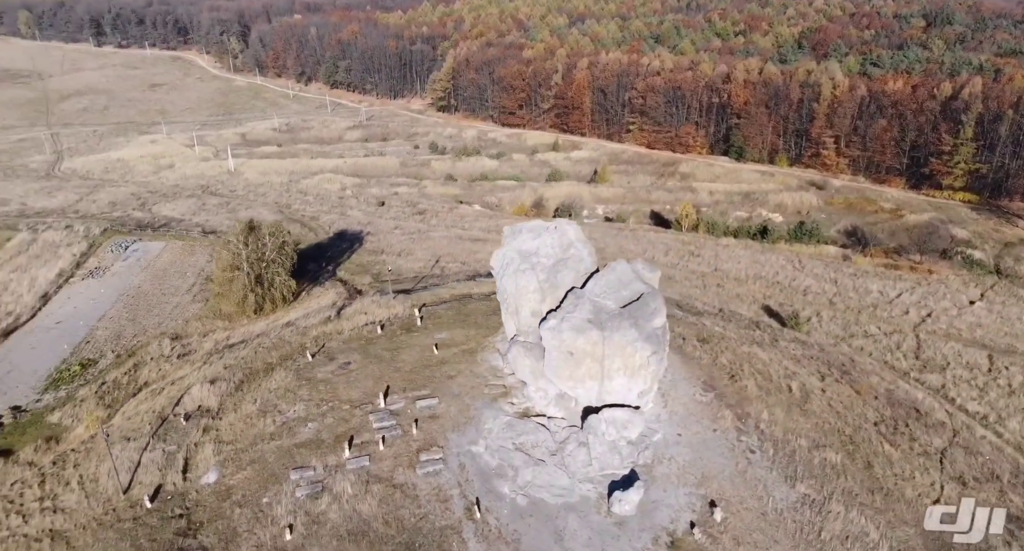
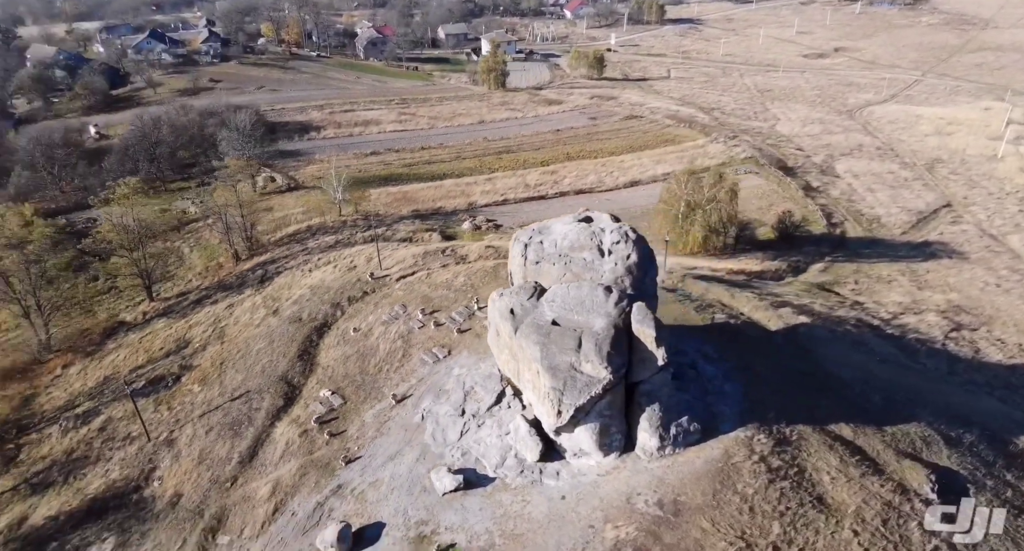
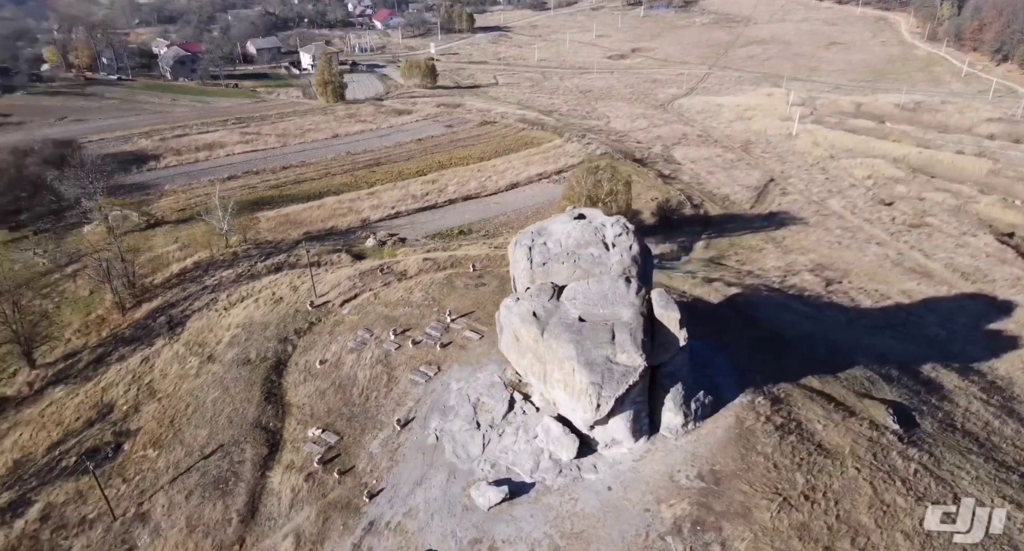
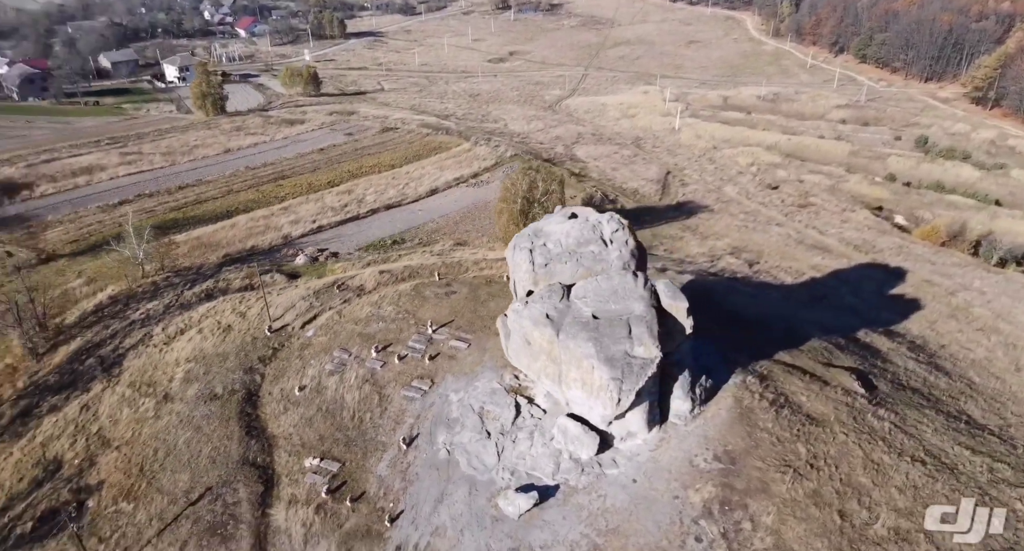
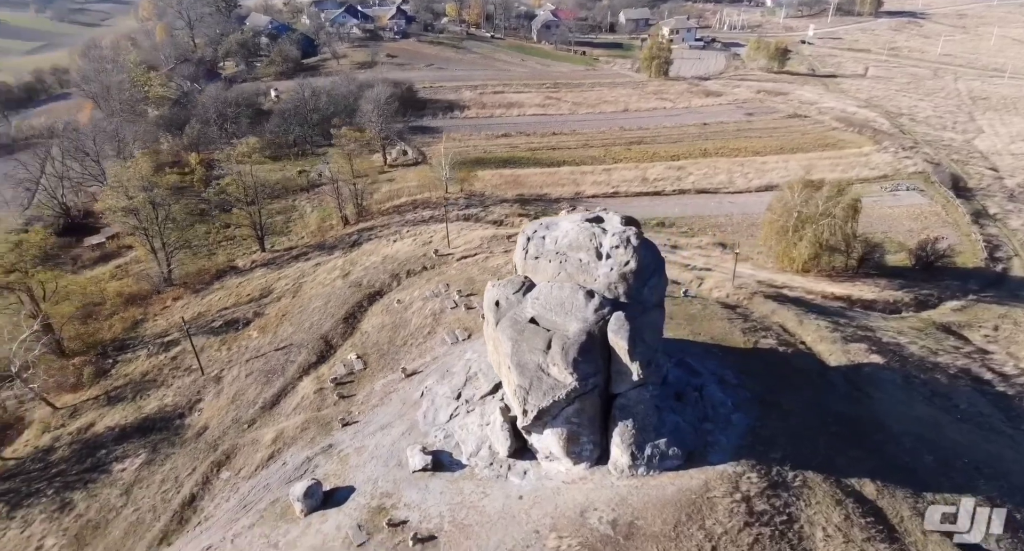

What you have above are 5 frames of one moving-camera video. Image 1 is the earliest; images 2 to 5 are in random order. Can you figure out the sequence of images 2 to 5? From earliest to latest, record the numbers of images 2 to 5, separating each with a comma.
4, 3, 2, 5
